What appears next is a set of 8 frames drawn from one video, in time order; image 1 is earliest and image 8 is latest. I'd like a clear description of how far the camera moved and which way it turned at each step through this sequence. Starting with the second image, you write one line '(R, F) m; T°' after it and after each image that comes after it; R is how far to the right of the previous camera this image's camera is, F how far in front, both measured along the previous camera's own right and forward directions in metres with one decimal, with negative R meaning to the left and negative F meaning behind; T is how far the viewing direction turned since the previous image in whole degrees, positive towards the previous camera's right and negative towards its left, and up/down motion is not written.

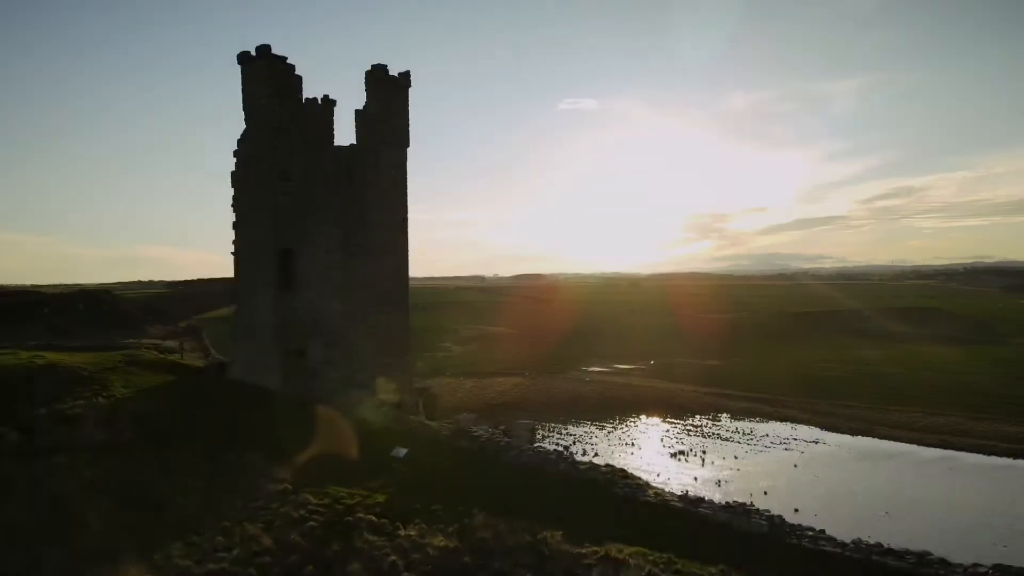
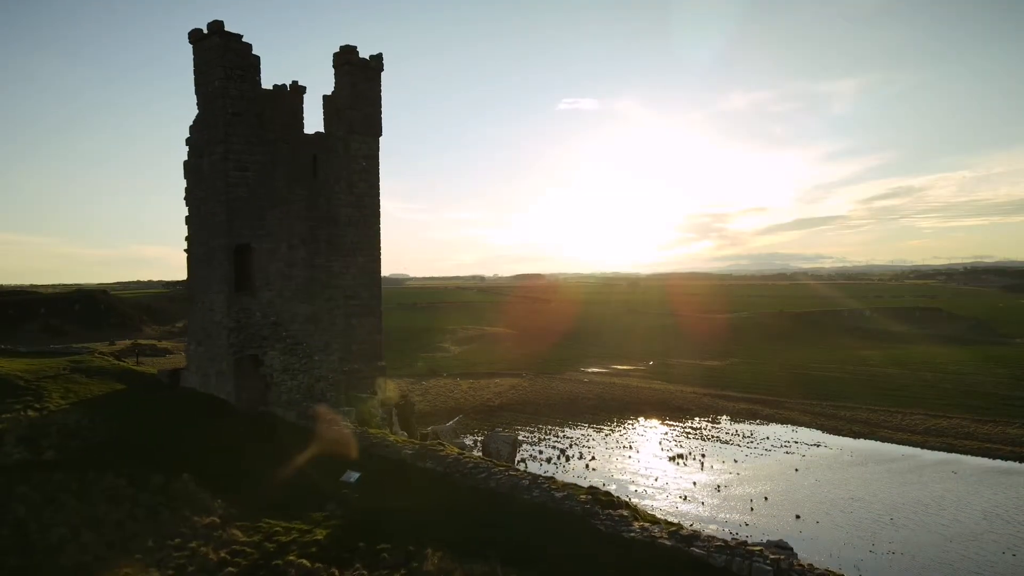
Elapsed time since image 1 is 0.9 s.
(+0.2, +0.6) m; 0°
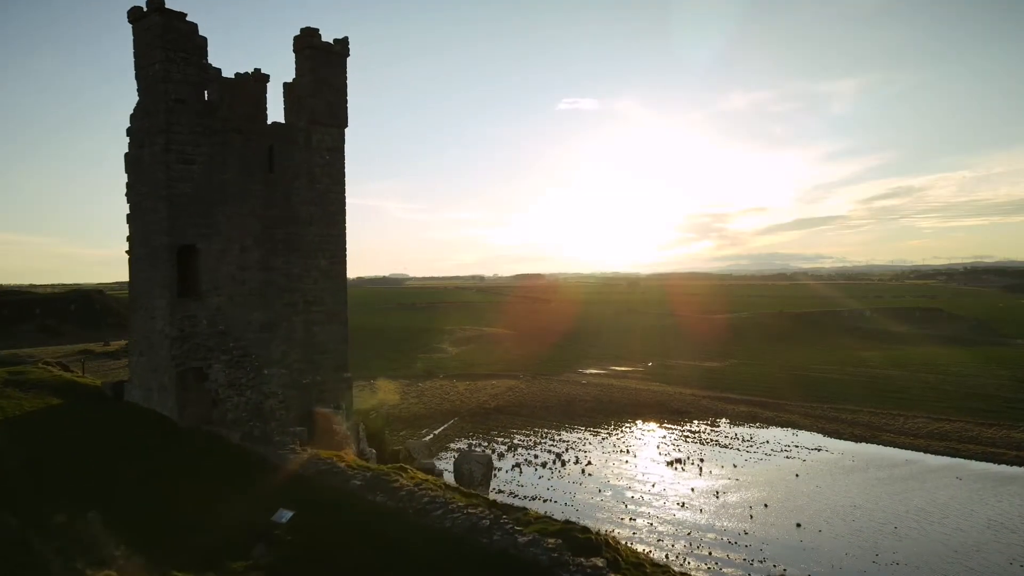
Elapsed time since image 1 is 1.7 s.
(+0.2, +0.6) m; 0°
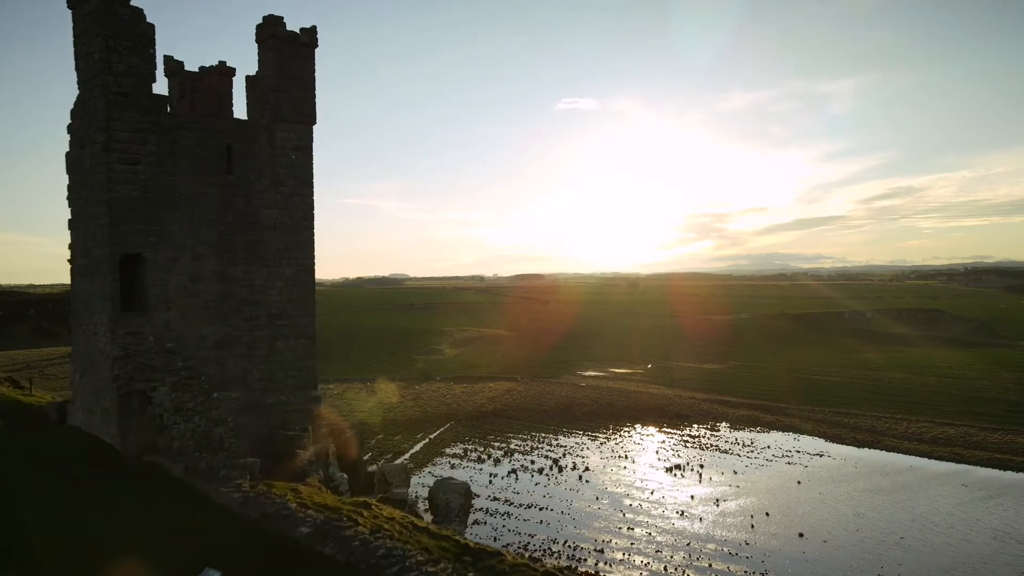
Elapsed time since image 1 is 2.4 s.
(+0.2, +0.5) m; 0°
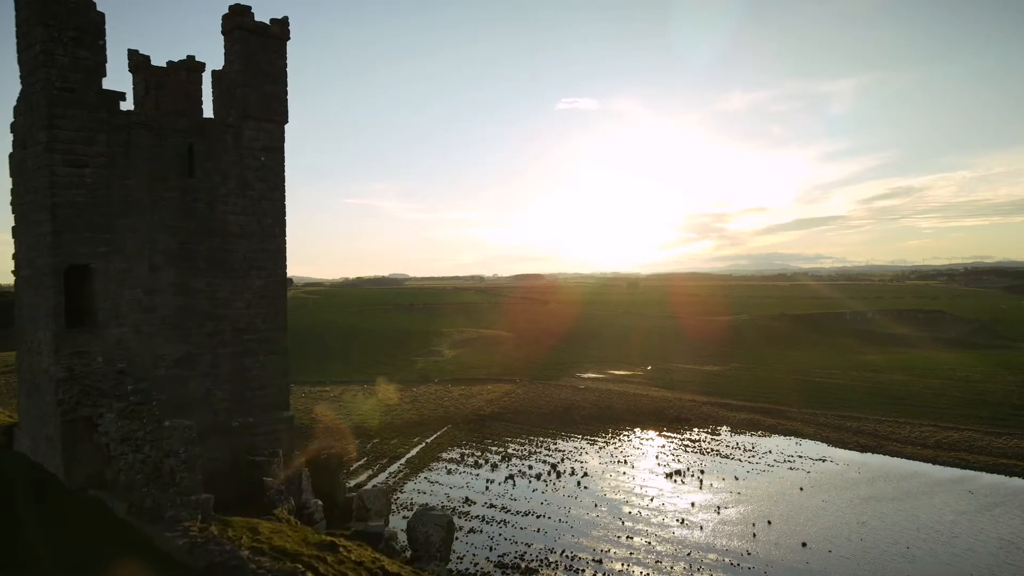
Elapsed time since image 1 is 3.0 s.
(+0.1, +0.4) m; 0°
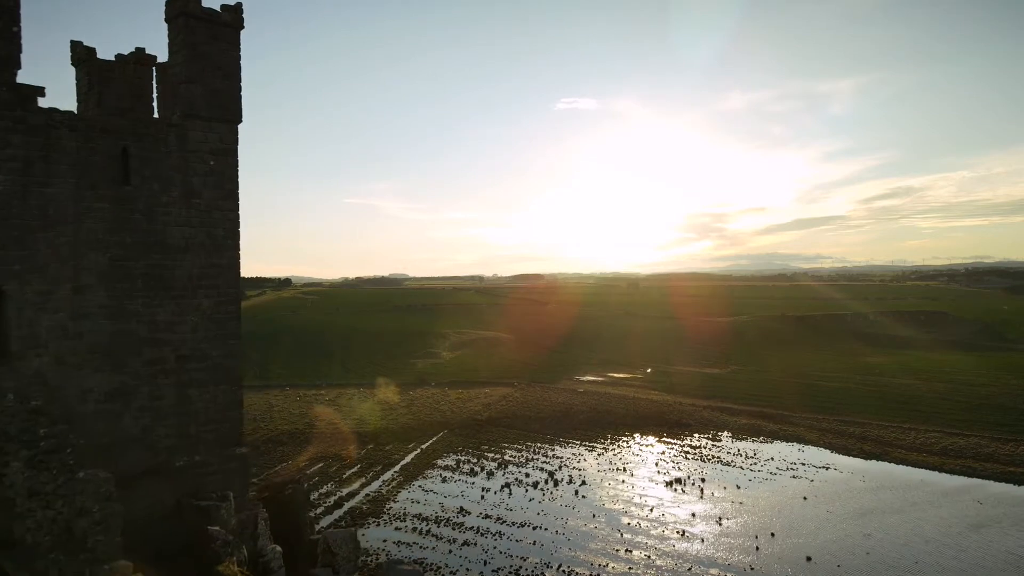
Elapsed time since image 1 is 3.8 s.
(+0.1, +0.6) m; 0°
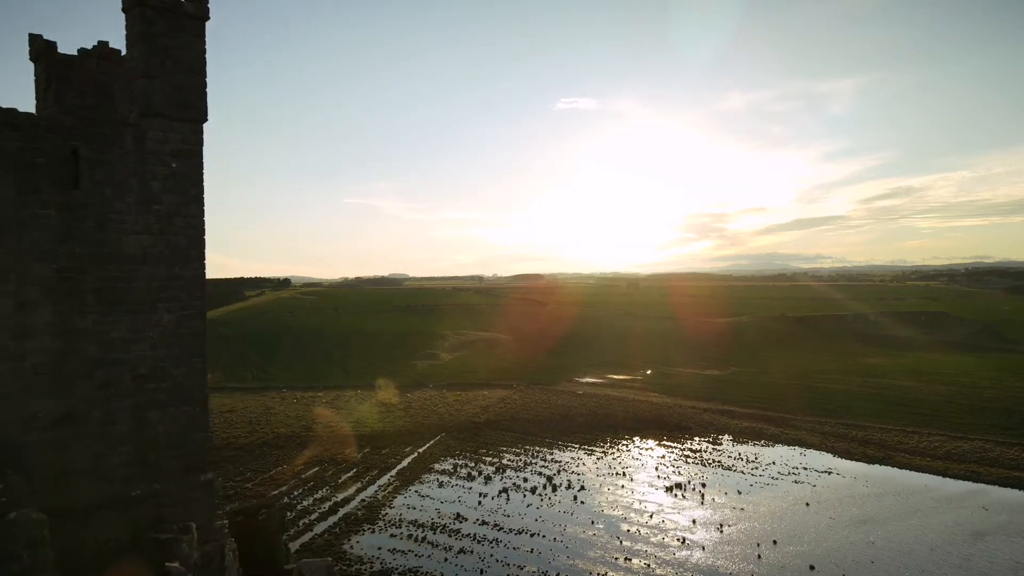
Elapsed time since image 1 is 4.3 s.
(+0.1, +0.4) m; 0°
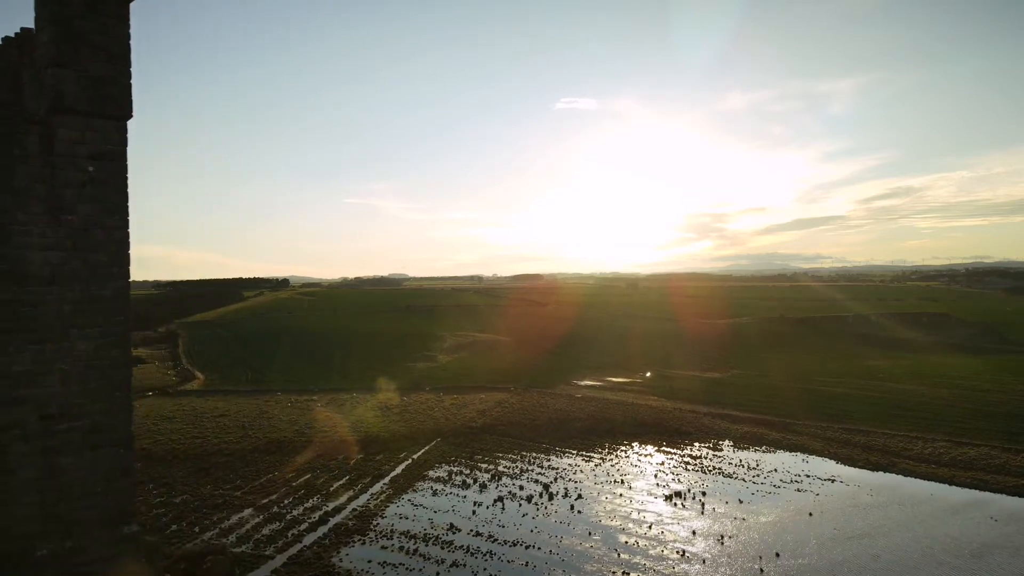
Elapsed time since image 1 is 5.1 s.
(+0.2, +0.6) m; 0°
